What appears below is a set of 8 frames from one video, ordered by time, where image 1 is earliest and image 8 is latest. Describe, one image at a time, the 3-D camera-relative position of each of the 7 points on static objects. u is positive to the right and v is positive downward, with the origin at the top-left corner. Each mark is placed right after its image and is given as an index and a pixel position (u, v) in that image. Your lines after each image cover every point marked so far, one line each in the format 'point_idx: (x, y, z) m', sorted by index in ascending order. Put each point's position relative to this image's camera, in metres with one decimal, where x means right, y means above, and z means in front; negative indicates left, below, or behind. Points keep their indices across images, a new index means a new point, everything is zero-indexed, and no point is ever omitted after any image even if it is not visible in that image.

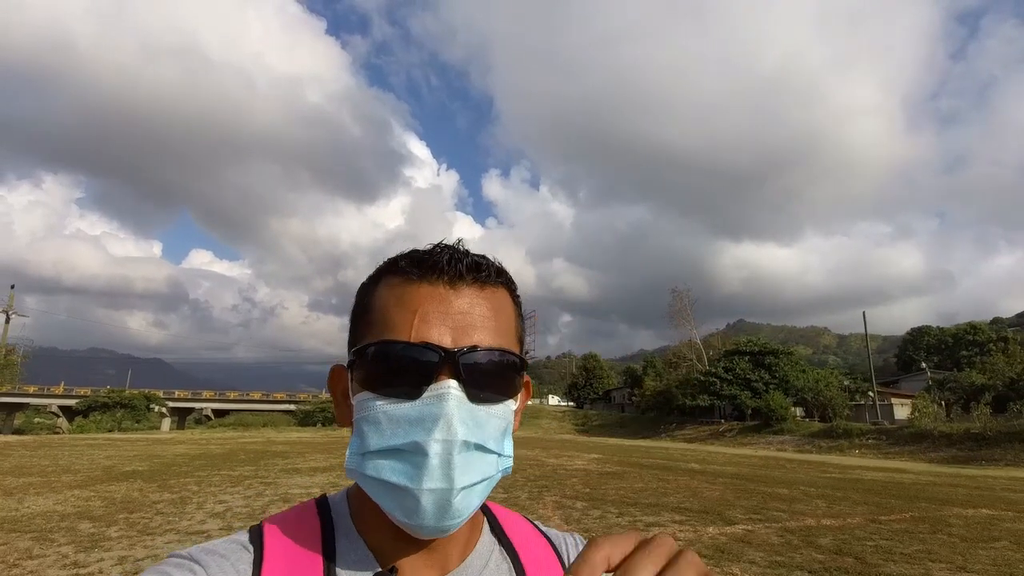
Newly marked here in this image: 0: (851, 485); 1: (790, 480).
0: (+7.6, -4.4, +12.6) m
1: (+6.5, -4.6, +13.4) m
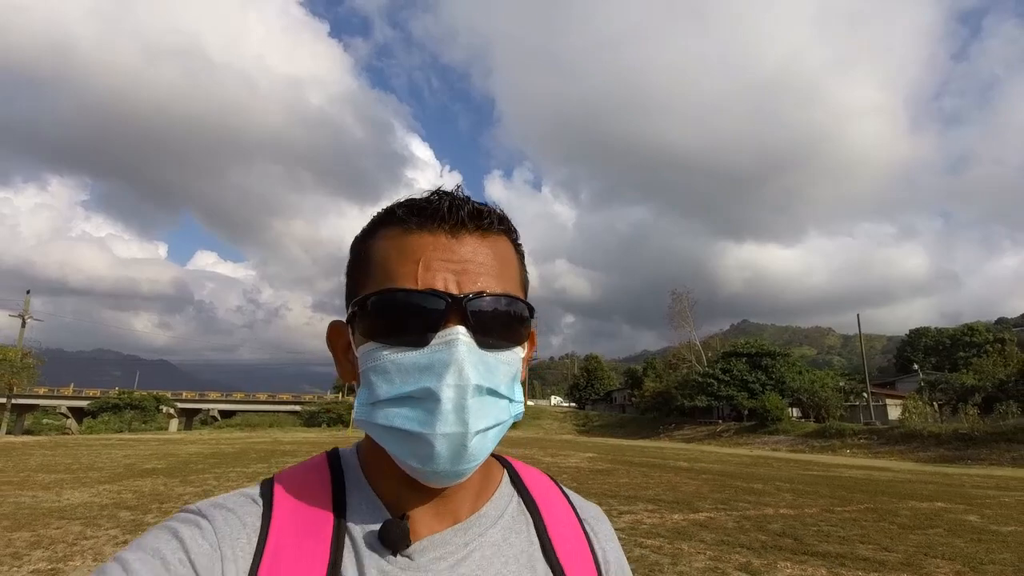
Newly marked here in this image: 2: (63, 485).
0: (+7.5, -4.6, +13.4) m
1: (+6.4, -4.8, +14.2) m
2: (-8.9, -4.0, +11.3) m
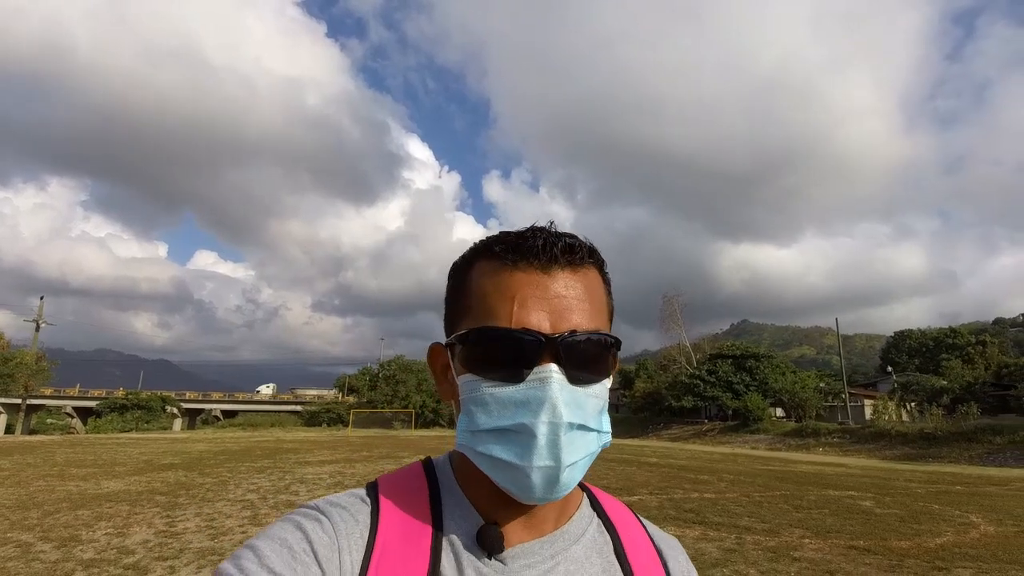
0: (+6.9, -5.0, +15.0) m
1: (+5.8, -5.1, +15.8) m
2: (-9.4, -4.3, +12.8) m
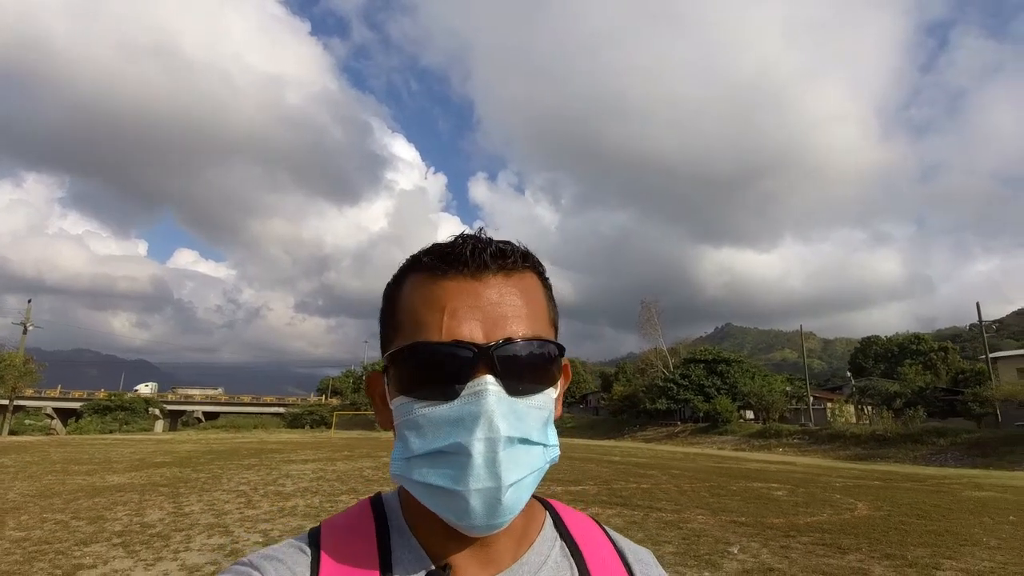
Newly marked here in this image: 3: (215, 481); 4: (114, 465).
0: (+6.1, -5.4, +16.5) m
1: (+4.9, -5.5, +17.3) m
2: (-10.2, -4.6, +14.0) m
3: (-7.4, -4.8, +13.9) m
4: (-11.0, -4.9, +15.5) m
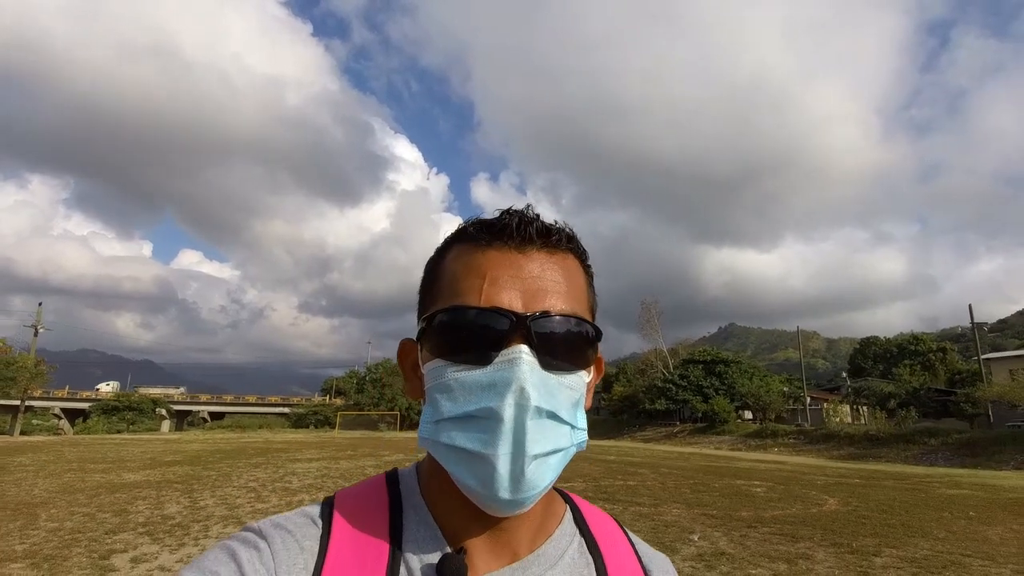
0: (+6.0, -5.6, +17.1) m
1: (+4.8, -5.7, +17.9) m
2: (-10.3, -4.8, +14.7) m
3: (-7.5, -5.0, +14.6) m
4: (-11.1, -5.1, +16.2) m
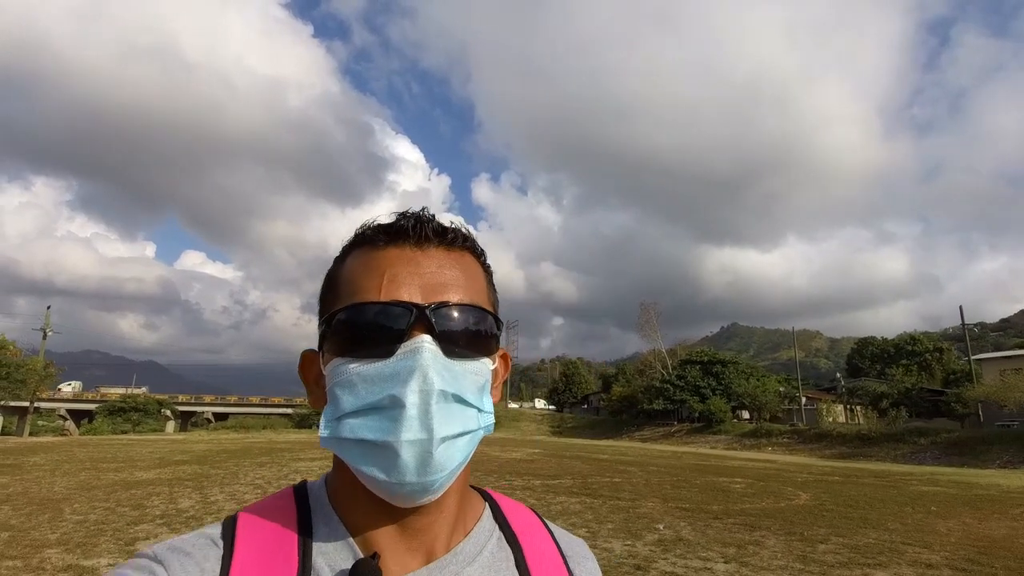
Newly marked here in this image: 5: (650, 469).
0: (+5.8, -5.7, +17.7) m
1: (+4.7, -5.9, +18.6) m
2: (-10.5, -5.0, +15.4) m
3: (-7.7, -5.2, +15.2) m
4: (-11.3, -5.3, +16.9) m
5: (+4.2, -5.4, +16.6) m
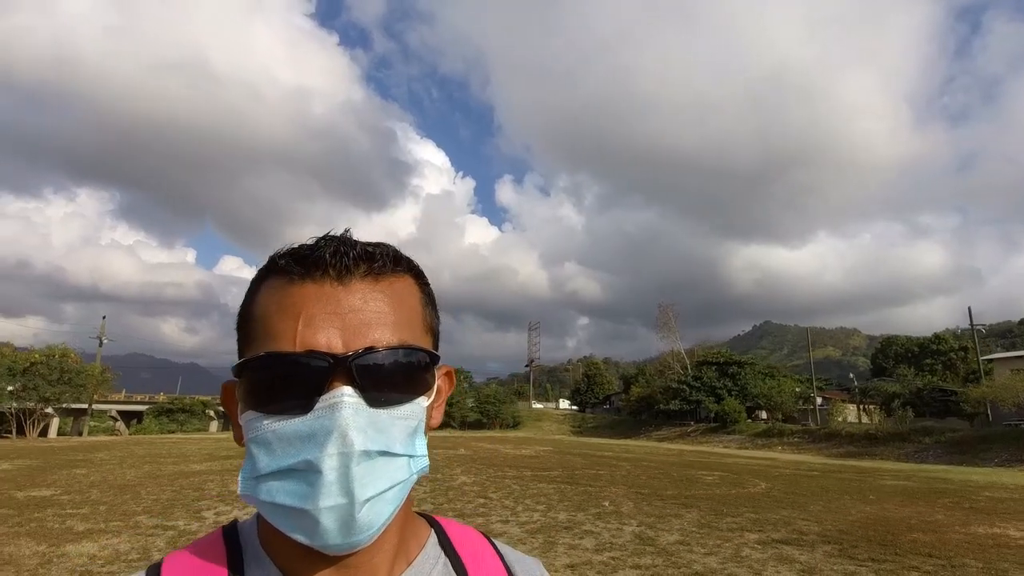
0: (+6.0, -6.0, +19.2) m
1: (+4.9, -6.2, +20.1) m
2: (-10.4, -5.5, +17.7) m
3: (-7.6, -5.7, +17.4) m
4: (-11.1, -5.9, +19.3) m
5: (+4.4, -5.8, +18.2) m
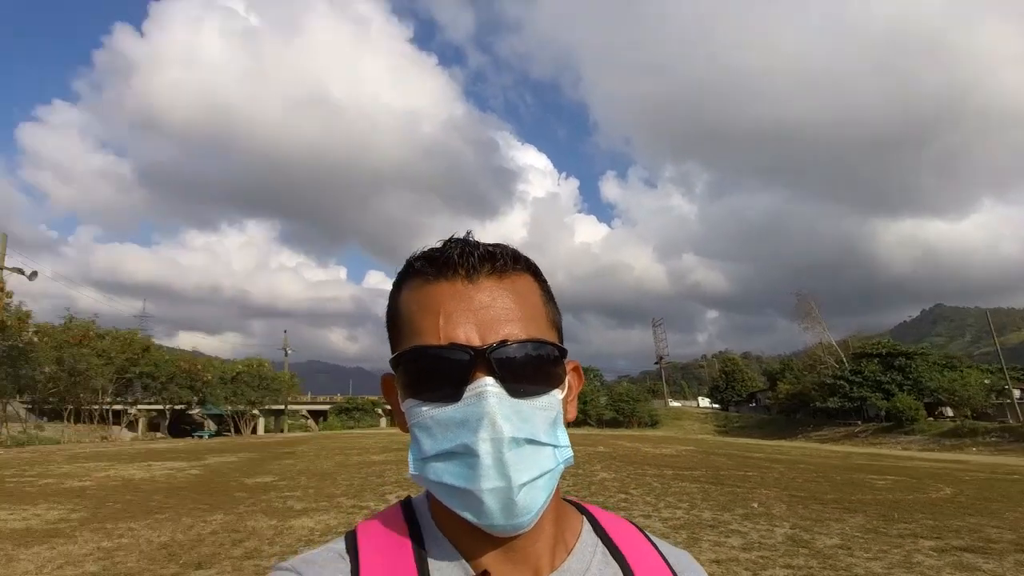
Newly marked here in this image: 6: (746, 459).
0: (+10.7, -5.6, +17.8) m
1: (+9.9, -5.9, +18.9) m
2: (-5.6, -6.1, +19.9) m
3: (-3.0, -6.1, +19.0) m
4: (-5.9, -6.4, +21.6) m
5: (+8.9, -5.5, +17.1) m
6: (+8.2, -6.0, +19.6) m
